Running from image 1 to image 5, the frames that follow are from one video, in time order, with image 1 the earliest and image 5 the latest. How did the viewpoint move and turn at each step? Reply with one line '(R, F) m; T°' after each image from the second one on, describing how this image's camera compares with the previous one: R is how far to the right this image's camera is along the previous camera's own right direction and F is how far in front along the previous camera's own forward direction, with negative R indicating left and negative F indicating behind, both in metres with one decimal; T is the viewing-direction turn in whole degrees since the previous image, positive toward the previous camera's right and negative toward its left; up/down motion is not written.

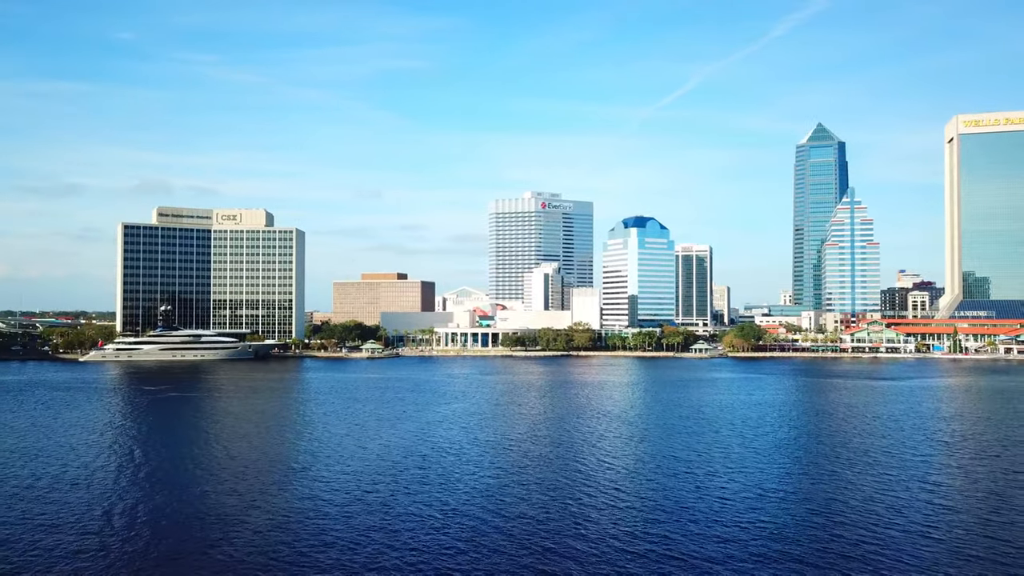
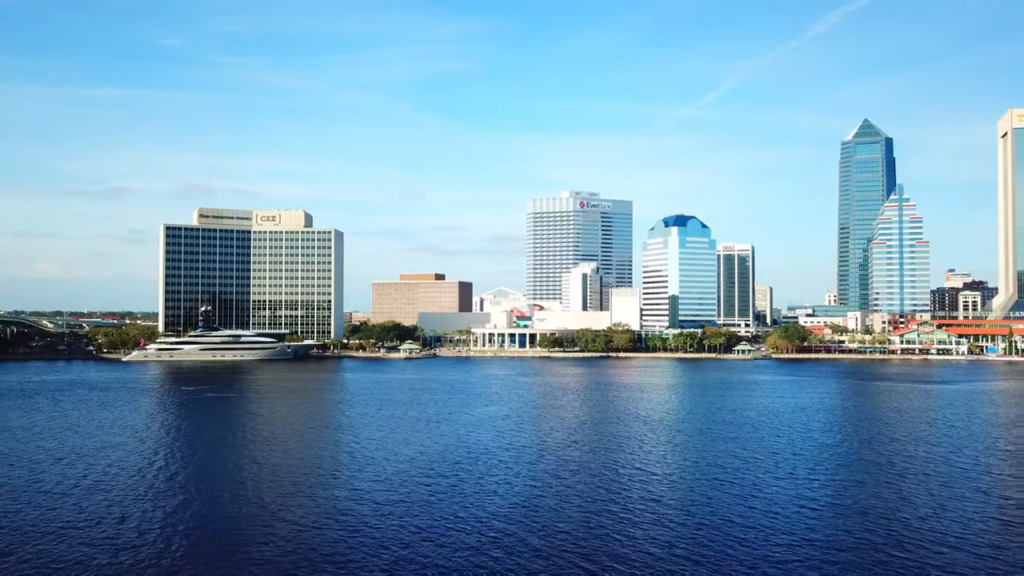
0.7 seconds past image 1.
(+0.1, +1.4) m; -3°
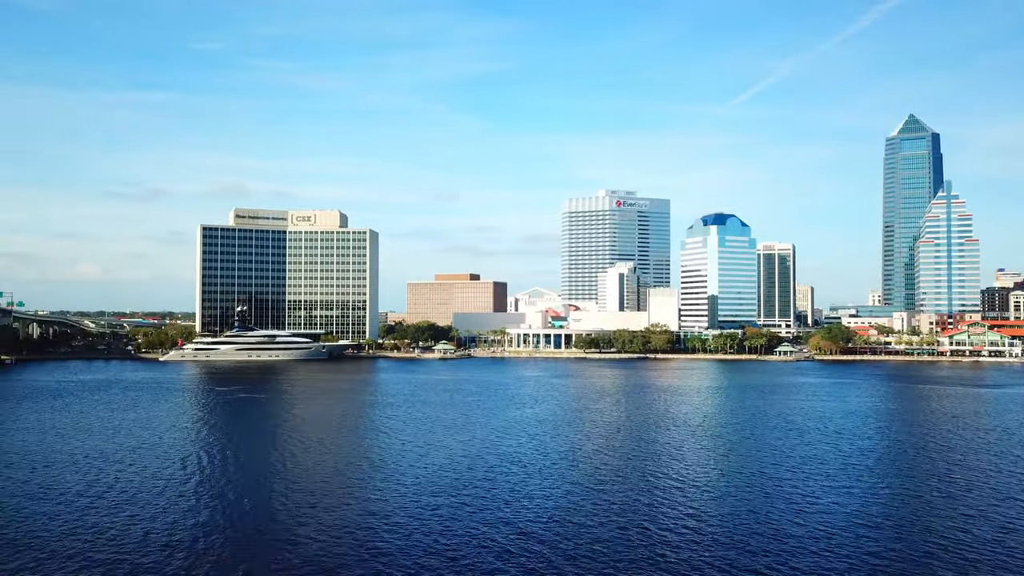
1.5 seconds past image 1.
(+0.1, +1.8) m; -3°
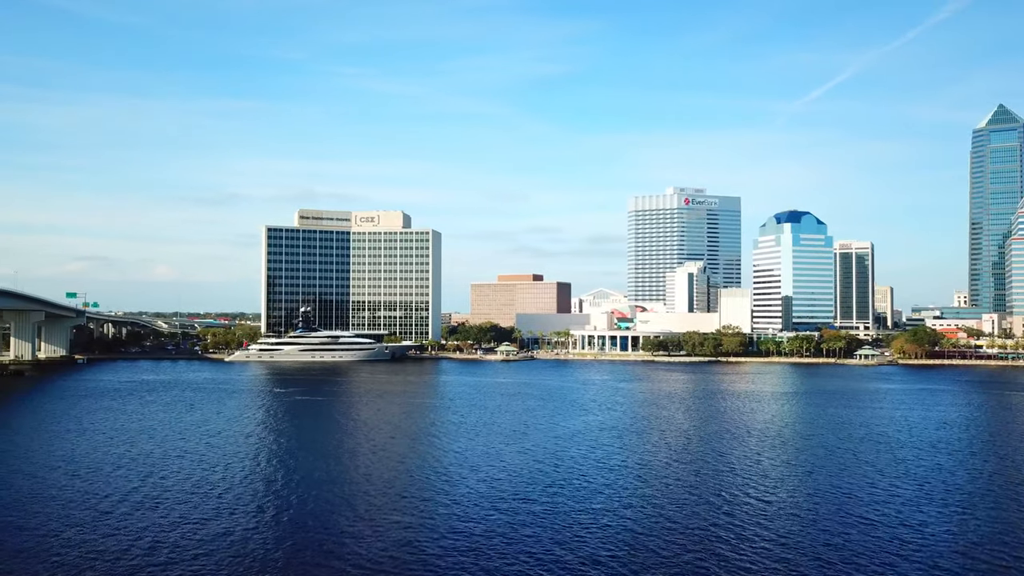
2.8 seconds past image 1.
(+0.2, +3.1) m; -5°
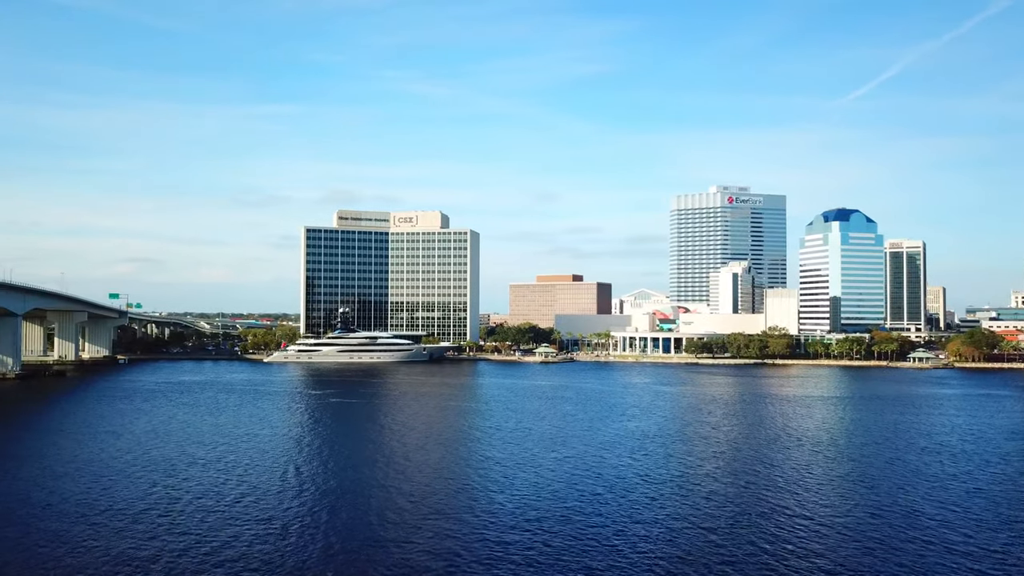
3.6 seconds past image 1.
(+0.2, +2.0) m; -3°
